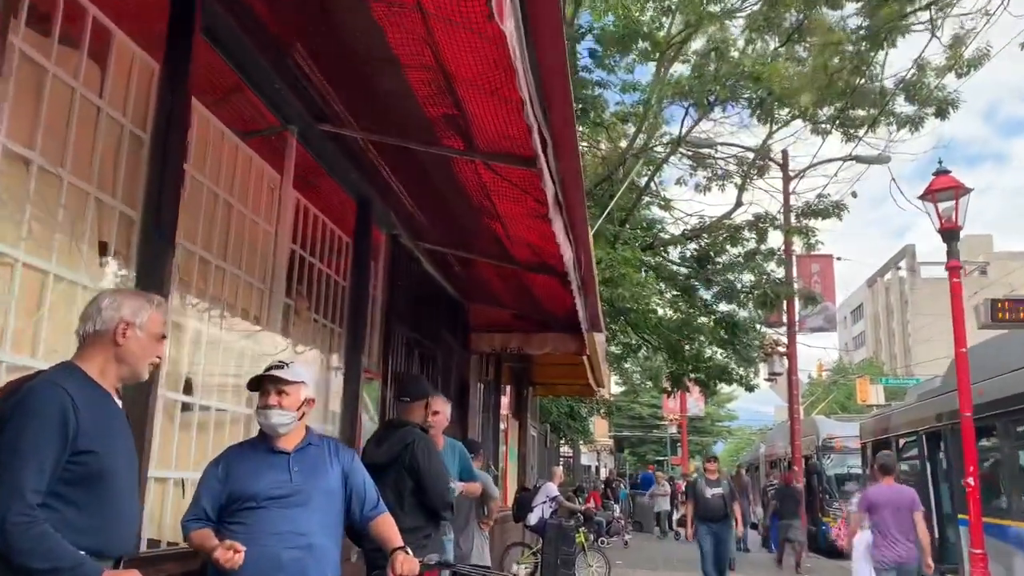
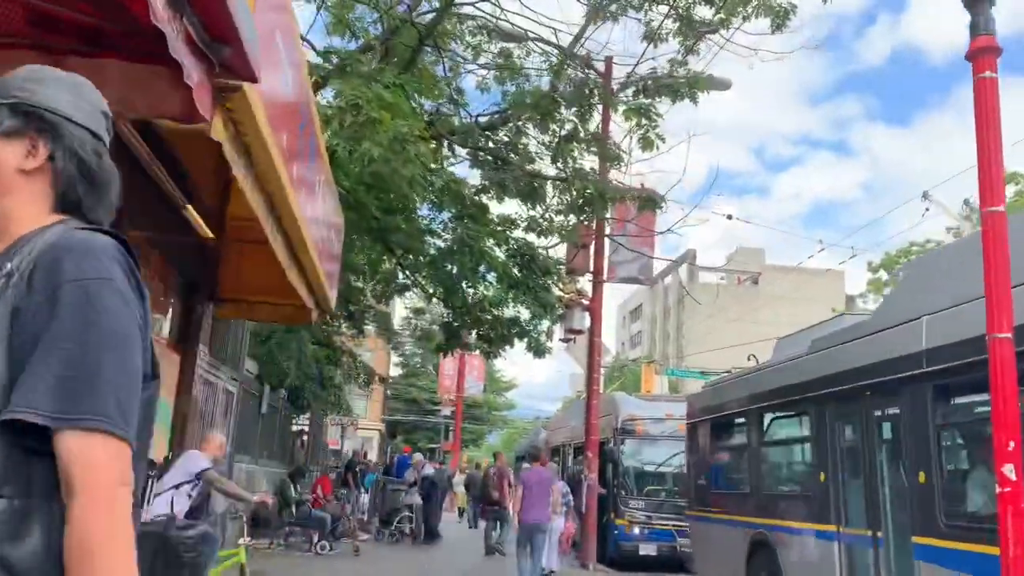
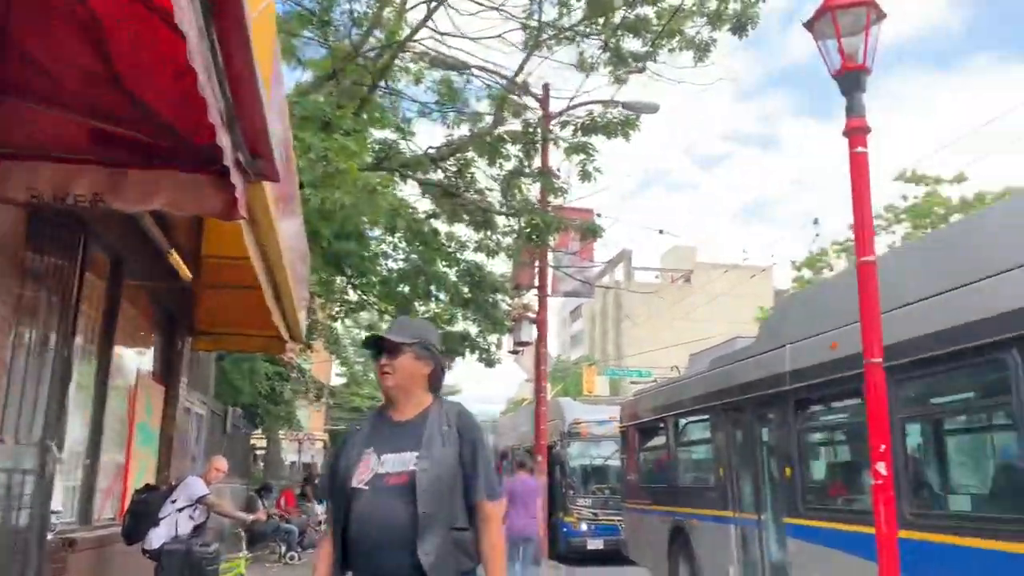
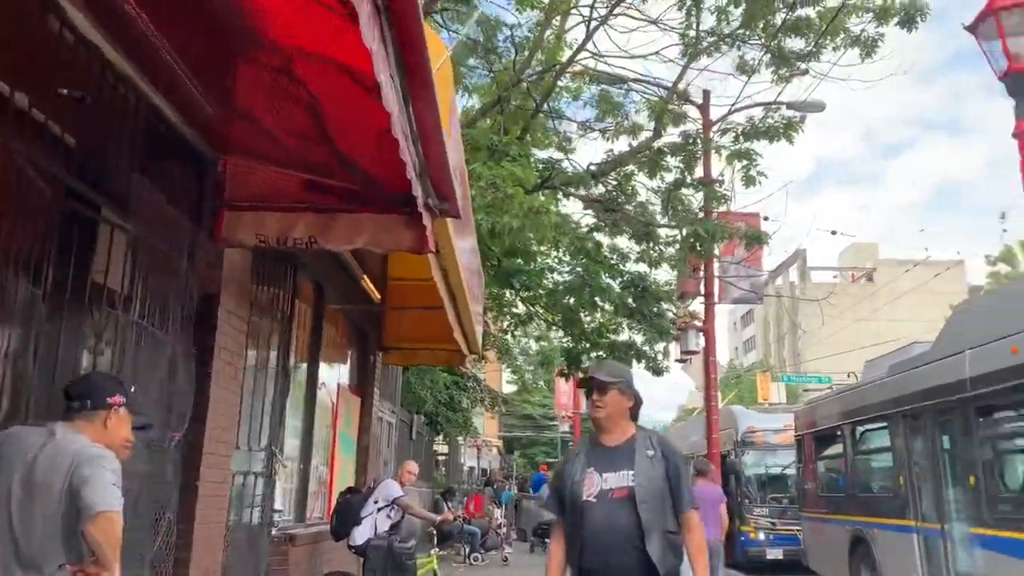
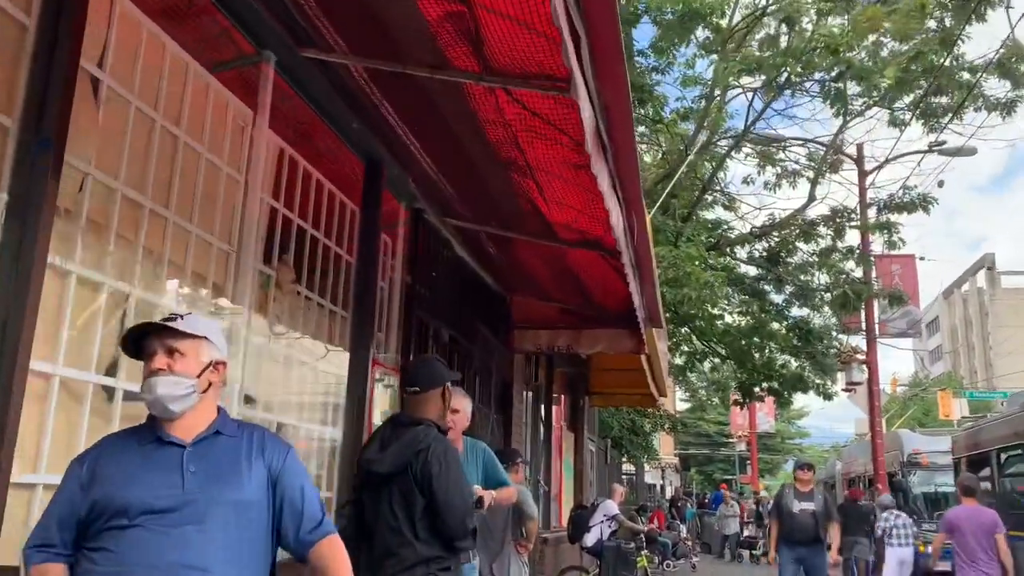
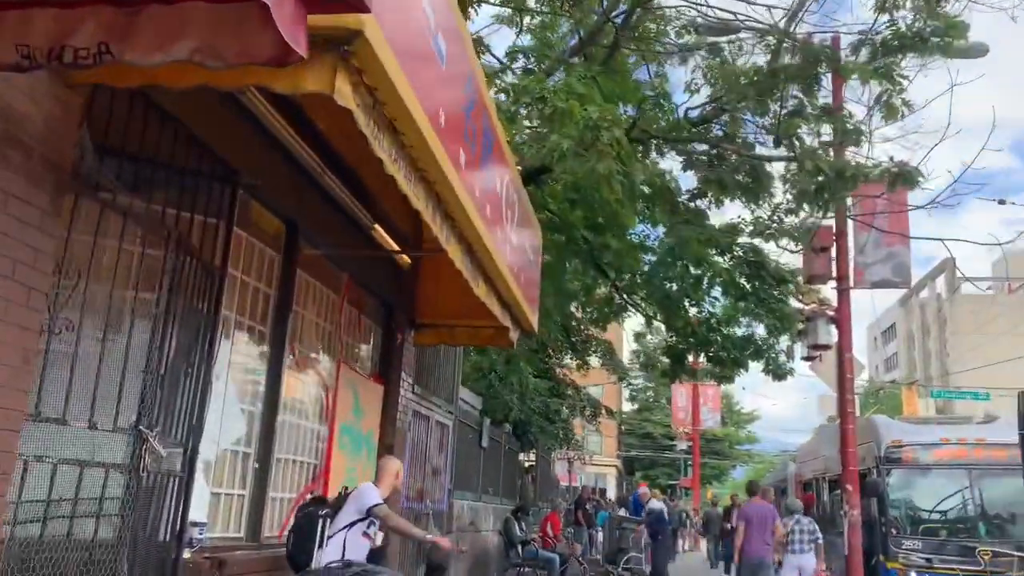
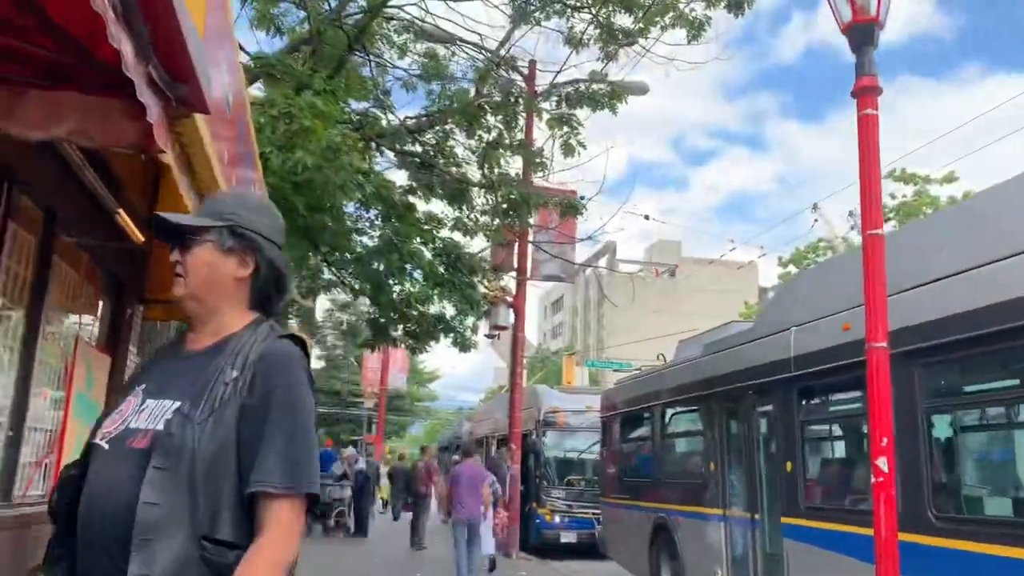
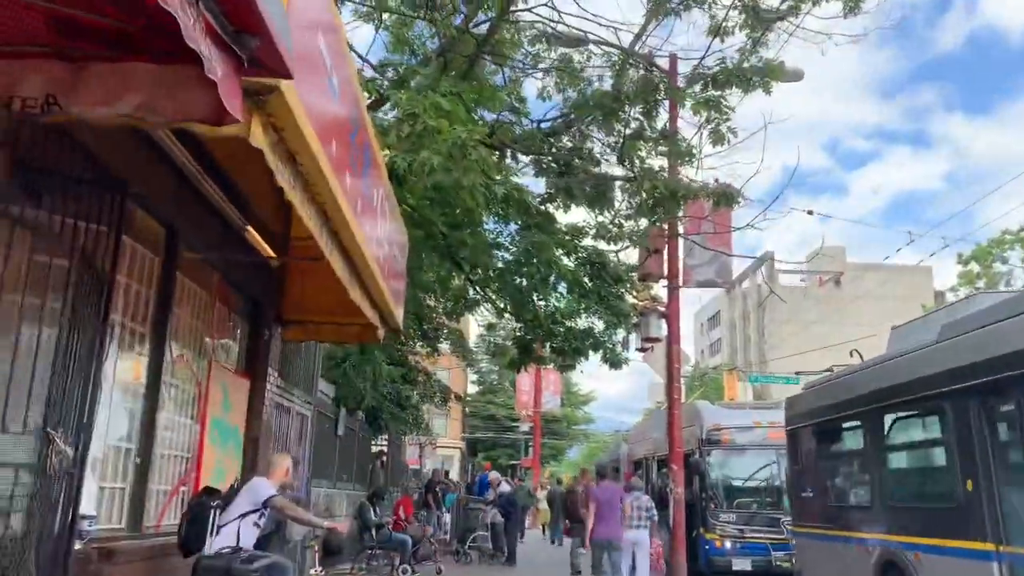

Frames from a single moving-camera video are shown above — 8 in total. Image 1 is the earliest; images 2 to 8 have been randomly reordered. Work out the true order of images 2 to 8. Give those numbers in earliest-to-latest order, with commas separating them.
5, 4, 3, 7, 2, 8, 6
